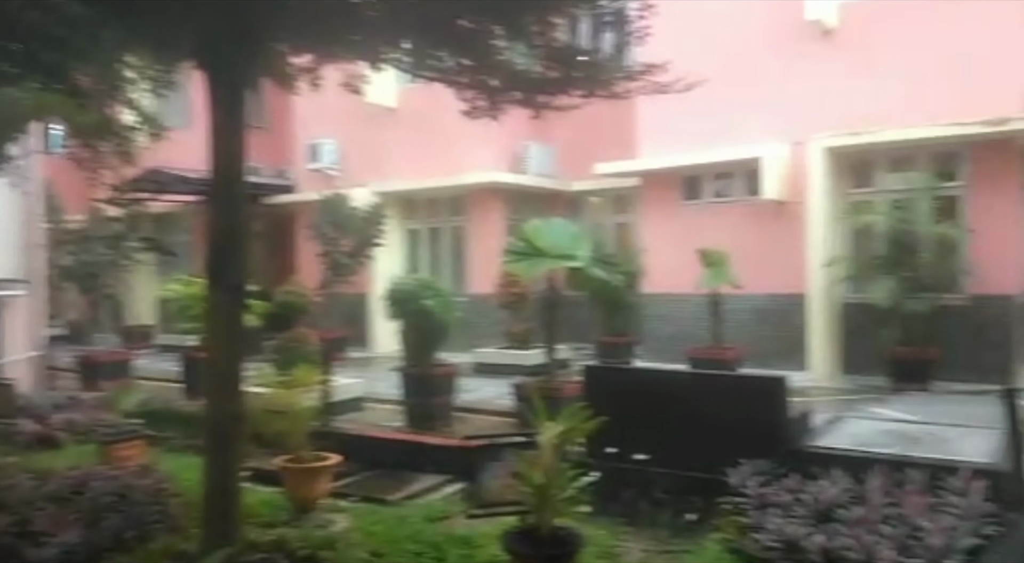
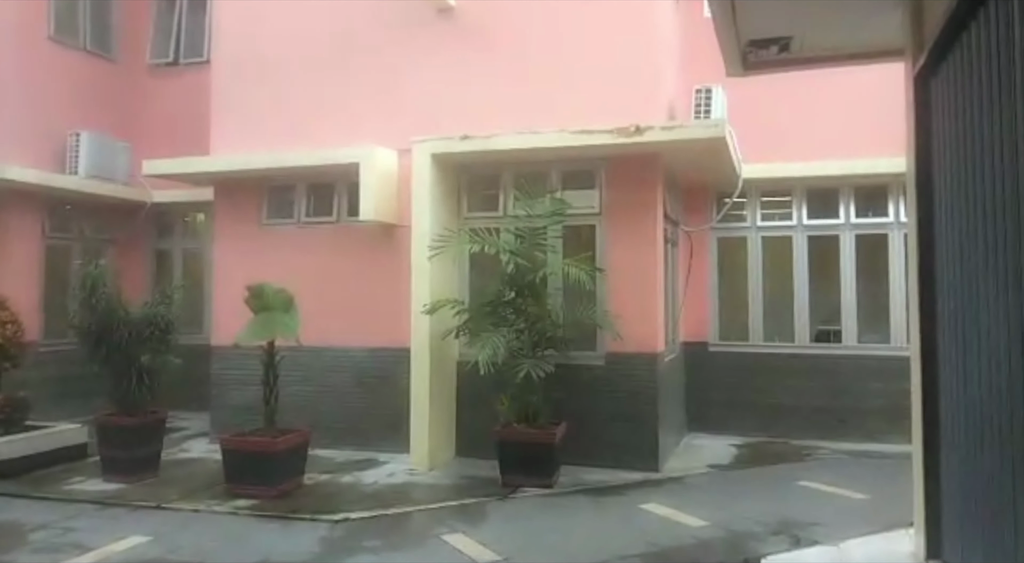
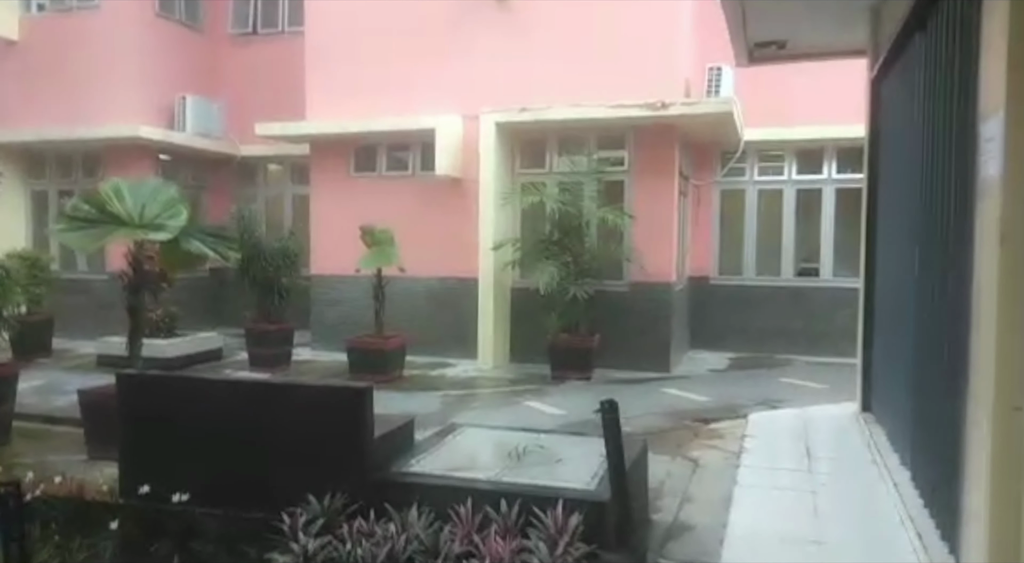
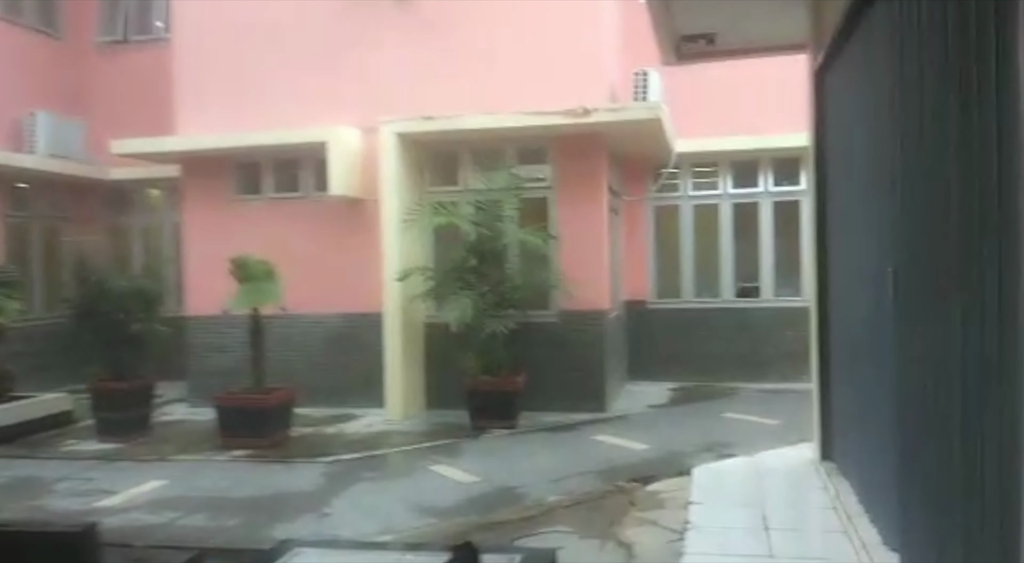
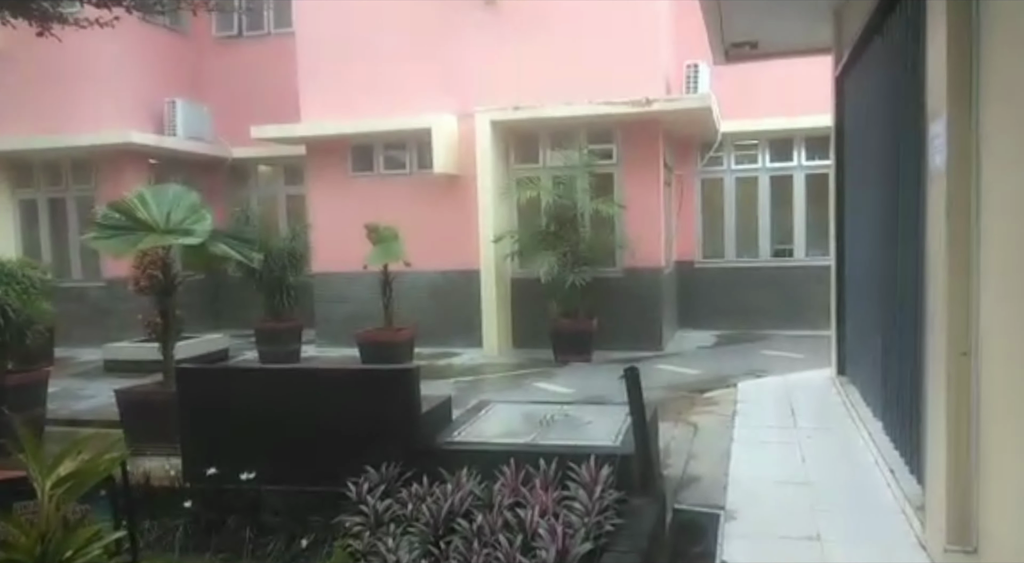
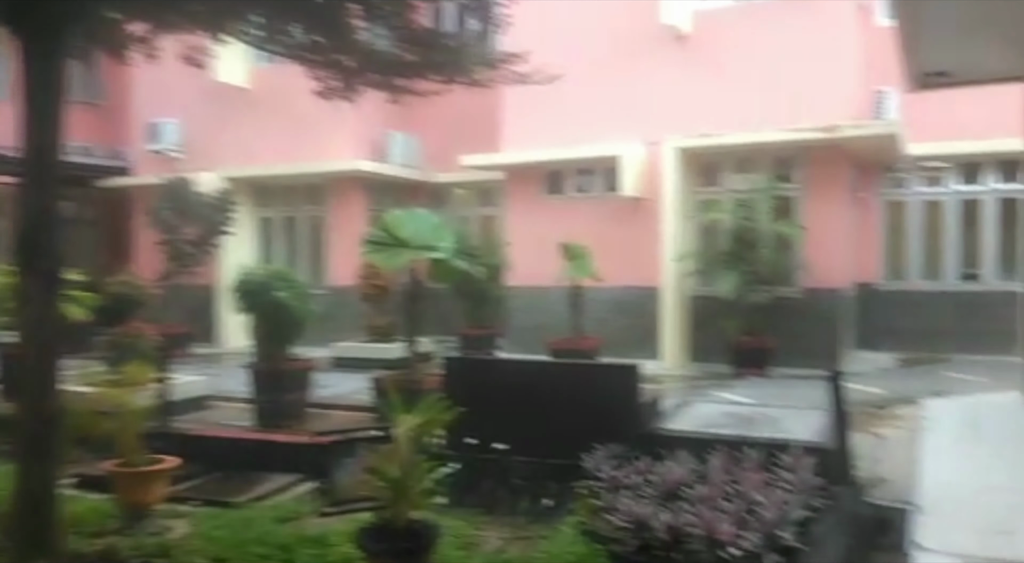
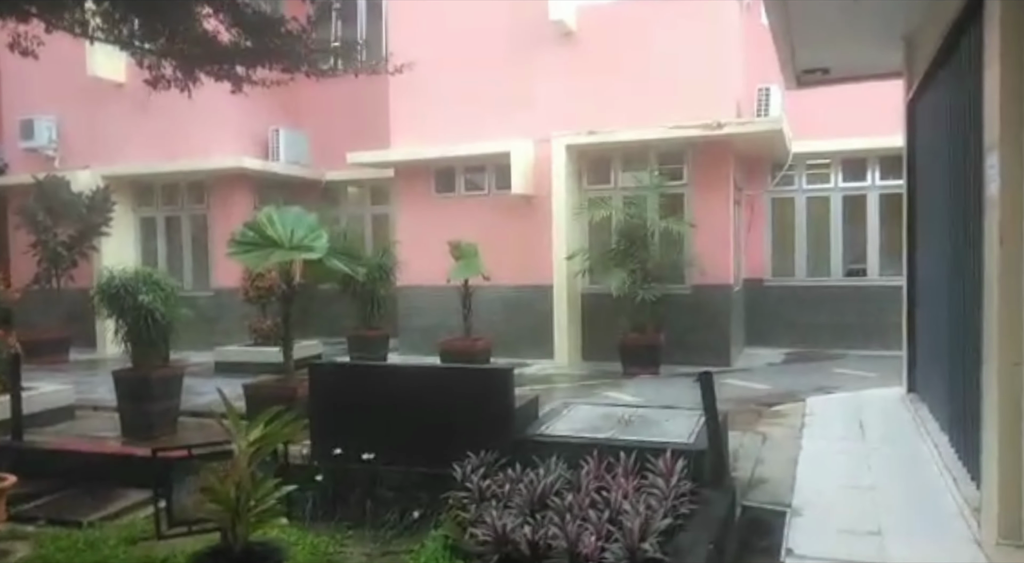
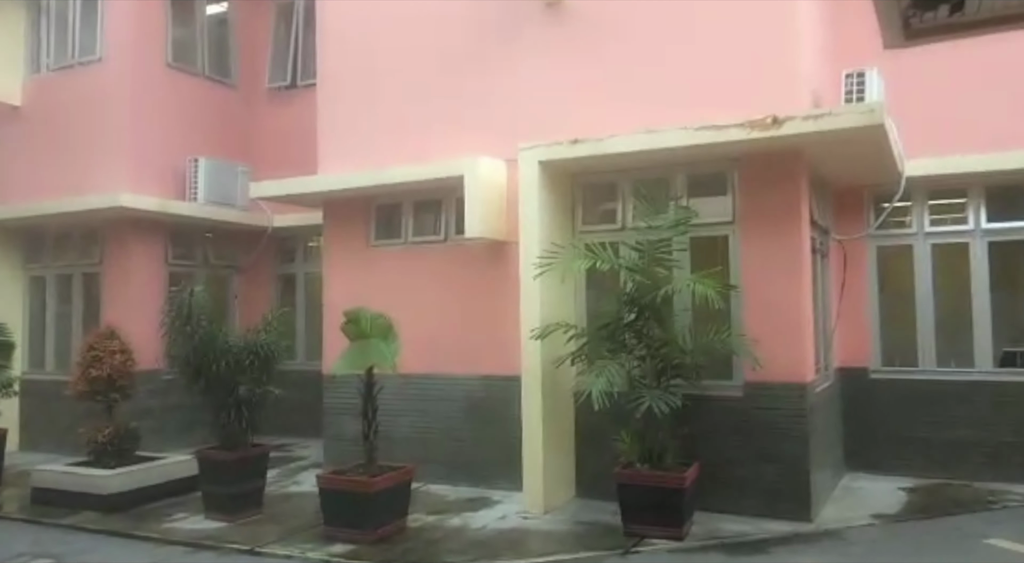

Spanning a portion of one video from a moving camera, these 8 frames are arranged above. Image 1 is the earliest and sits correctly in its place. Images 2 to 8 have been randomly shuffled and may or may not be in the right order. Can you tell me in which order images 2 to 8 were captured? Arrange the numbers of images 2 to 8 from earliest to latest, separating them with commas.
6, 7, 5, 3, 4, 2, 8
